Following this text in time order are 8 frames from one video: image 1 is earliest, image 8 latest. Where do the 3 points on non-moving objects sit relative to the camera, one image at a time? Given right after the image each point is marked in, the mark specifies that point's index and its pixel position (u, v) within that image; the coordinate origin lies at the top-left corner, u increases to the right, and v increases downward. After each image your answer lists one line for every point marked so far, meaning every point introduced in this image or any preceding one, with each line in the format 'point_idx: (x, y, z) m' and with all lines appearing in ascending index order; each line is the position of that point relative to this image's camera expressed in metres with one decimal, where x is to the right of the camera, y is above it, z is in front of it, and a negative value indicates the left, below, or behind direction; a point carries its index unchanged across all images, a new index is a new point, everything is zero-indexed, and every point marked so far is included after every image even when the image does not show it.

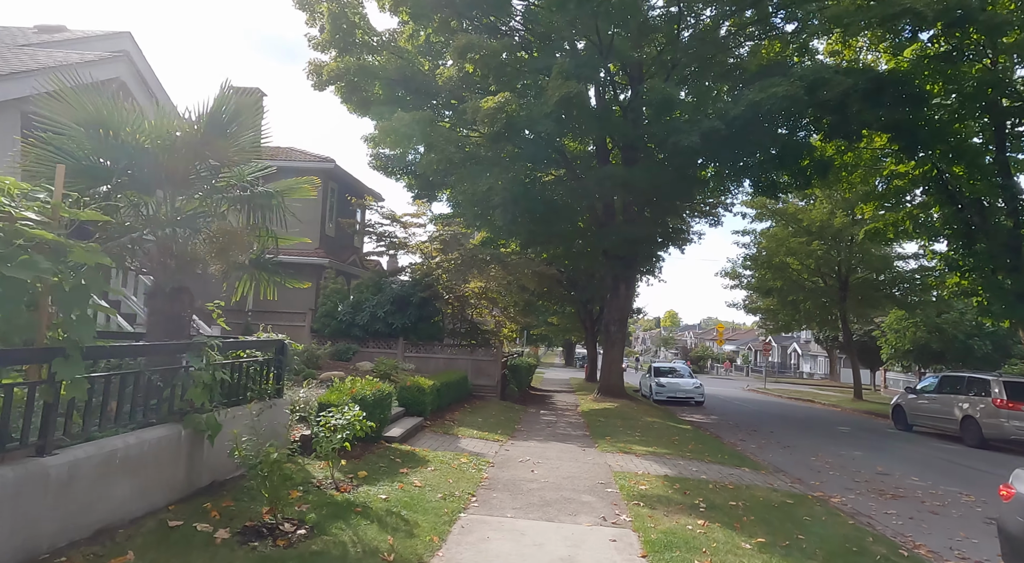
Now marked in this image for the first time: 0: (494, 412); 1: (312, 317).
0: (-0.4, -3.0, +14.2) m
1: (-5.6, -1.0, +17.5) m
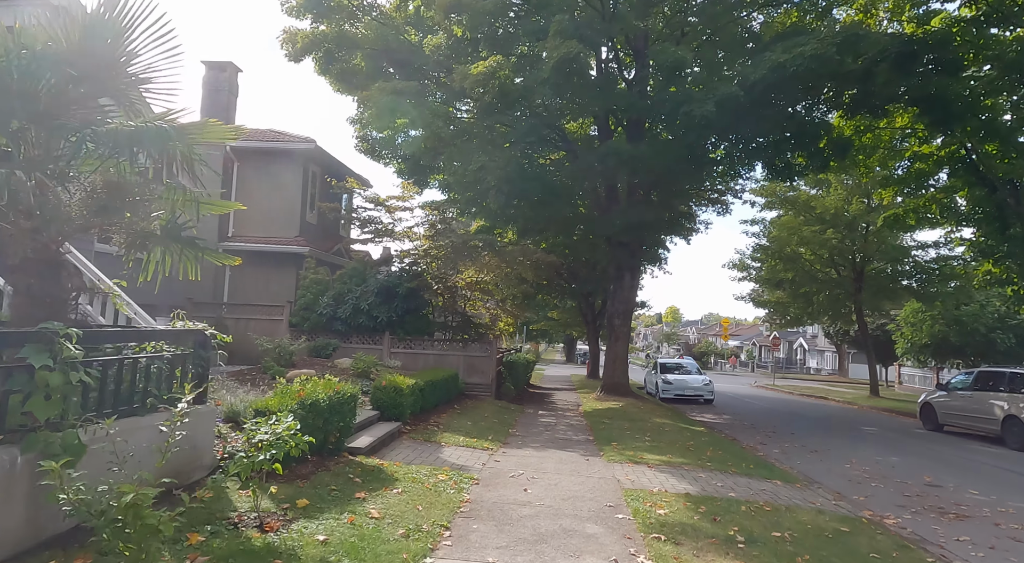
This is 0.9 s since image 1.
0: (-0.5, -2.7, +12.8) m
1: (-5.7, -0.7, +16.1) m
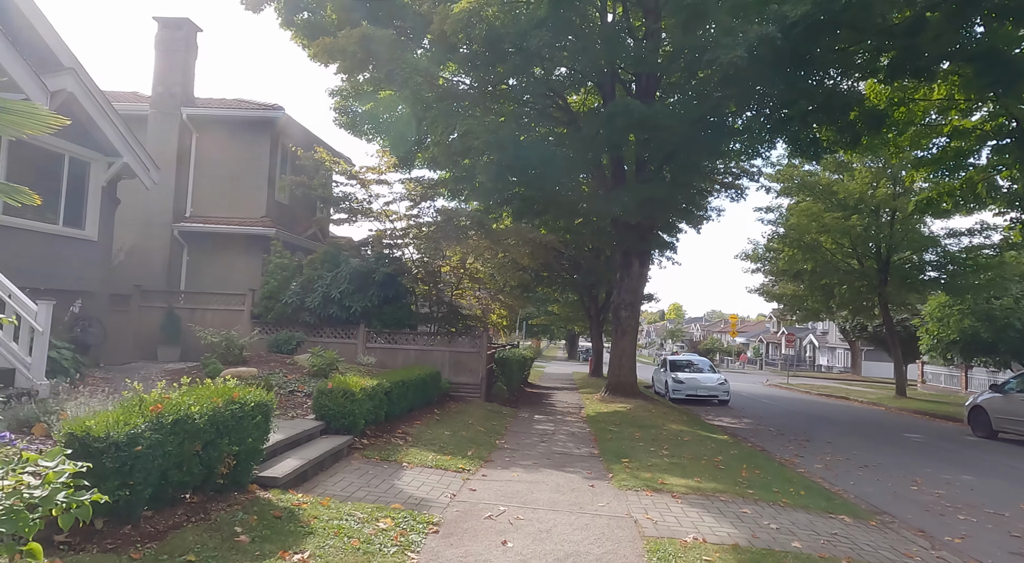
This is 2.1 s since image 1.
0: (-0.7, -2.4, +10.8) m
1: (-5.9, -0.4, +14.2) m
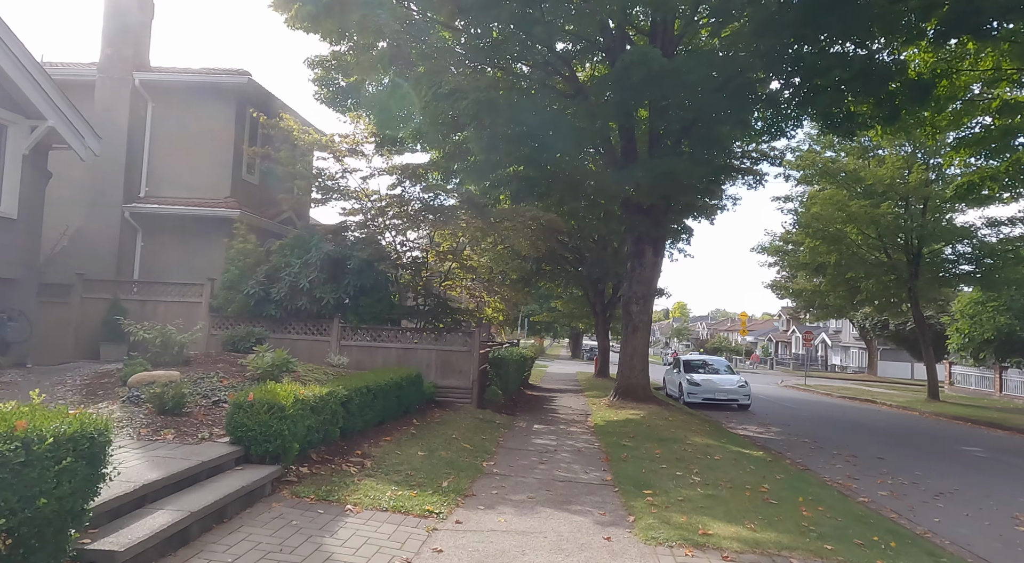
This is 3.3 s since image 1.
0: (-0.8, -2.2, +9.0) m
1: (-6.0, -0.1, +12.4) m
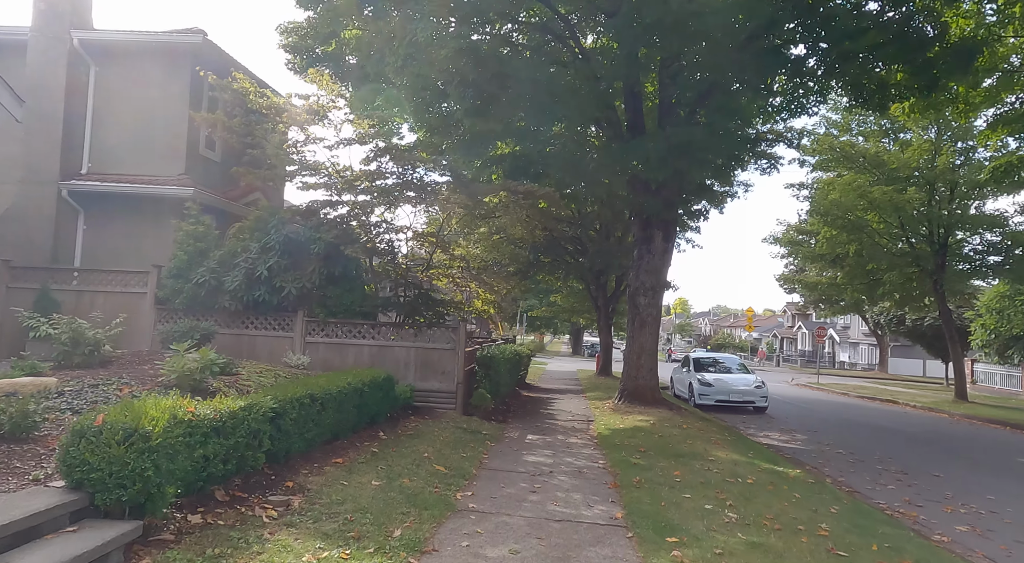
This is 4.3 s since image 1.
0: (-1.0, -2.0, +7.4) m
1: (-6.1, +0.1, +10.7) m
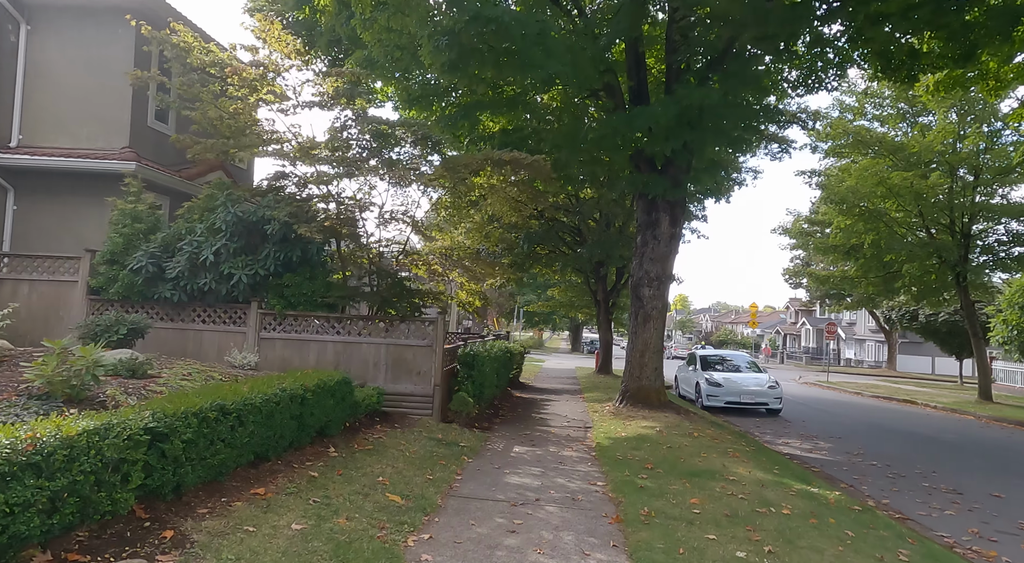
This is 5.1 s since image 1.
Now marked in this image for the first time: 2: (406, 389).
0: (-1.2, -1.8, +6.0) m
1: (-6.3, +0.3, +9.3) m
2: (-1.6, -1.6, +9.2) m
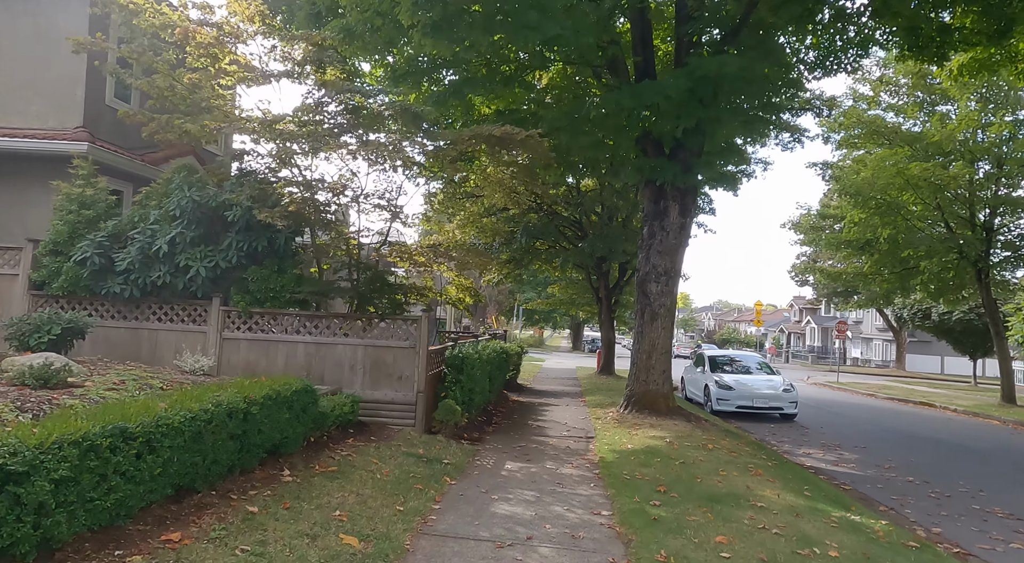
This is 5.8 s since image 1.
0: (-1.3, -1.7, +5.0) m
1: (-6.4, +0.4, +8.3) m
2: (-1.7, -1.5, +8.2) m
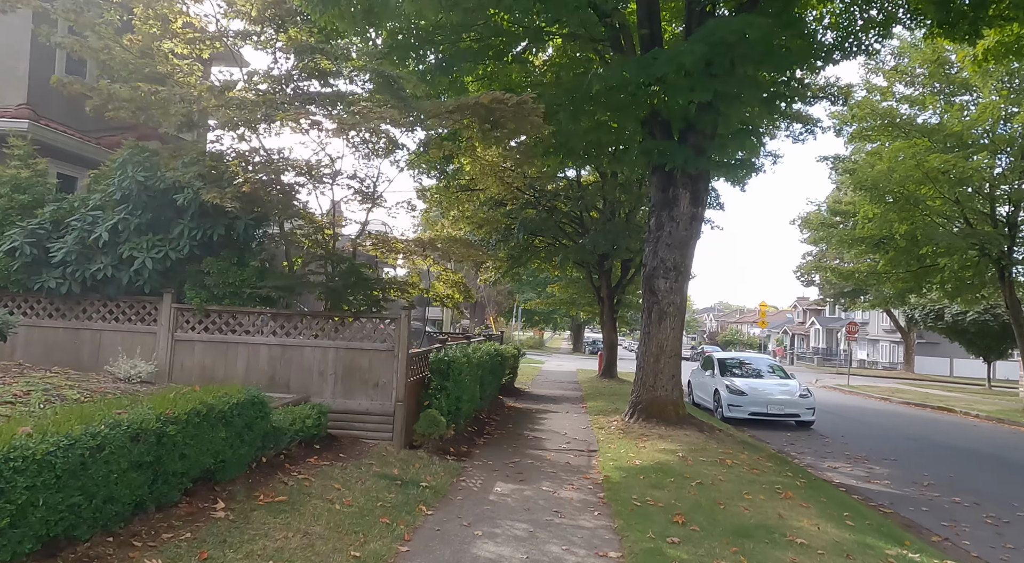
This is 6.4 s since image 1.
0: (-1.4, -1.7, +3.9) m
1: (-6.5, +0.4, +7.3) m
2: (-1.7, -1.4, +7.2) m
